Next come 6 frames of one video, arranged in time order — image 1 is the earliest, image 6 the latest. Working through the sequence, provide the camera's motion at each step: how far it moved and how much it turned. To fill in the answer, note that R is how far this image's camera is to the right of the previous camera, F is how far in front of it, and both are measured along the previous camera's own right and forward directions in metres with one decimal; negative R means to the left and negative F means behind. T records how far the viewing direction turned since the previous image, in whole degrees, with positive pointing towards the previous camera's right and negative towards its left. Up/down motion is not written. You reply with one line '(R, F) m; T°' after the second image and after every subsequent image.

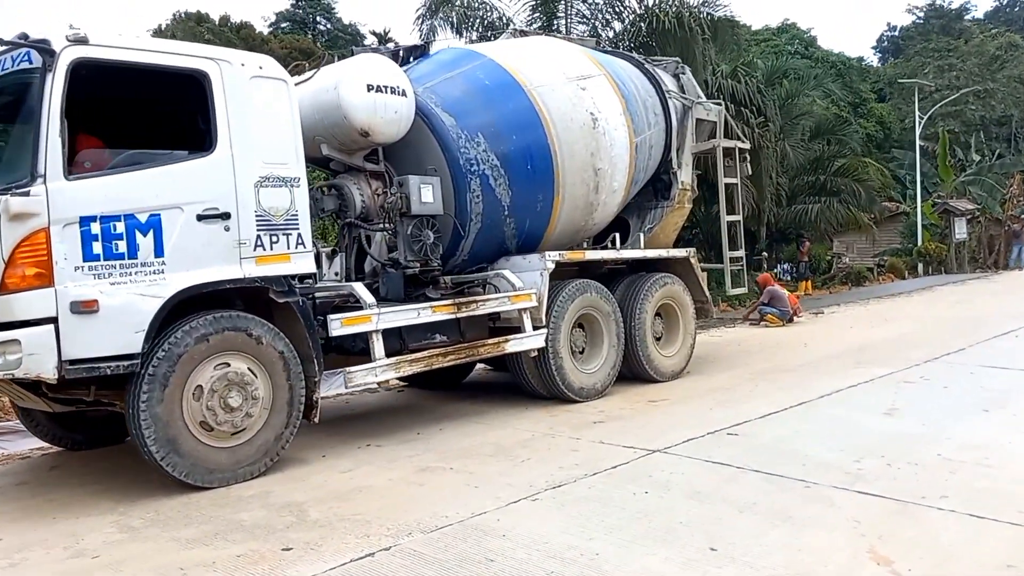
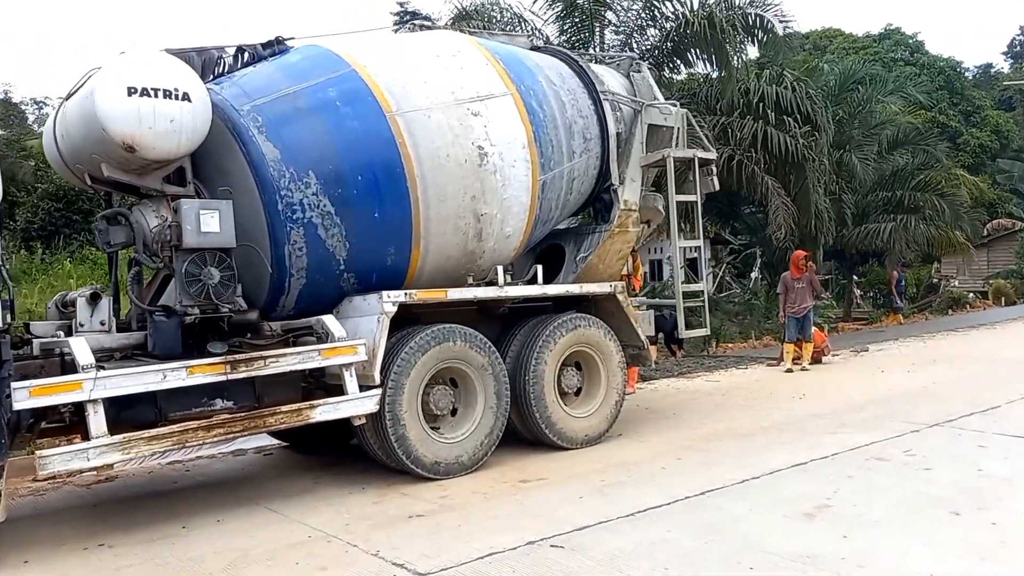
(+2.0, +1.6) m; -7°
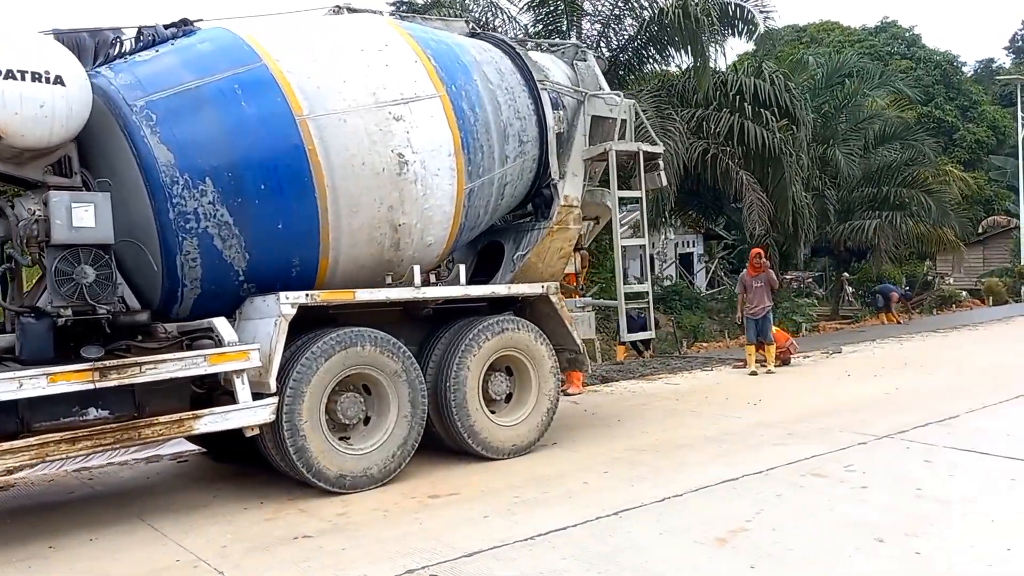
(+0.6, +0.4) m; 0°
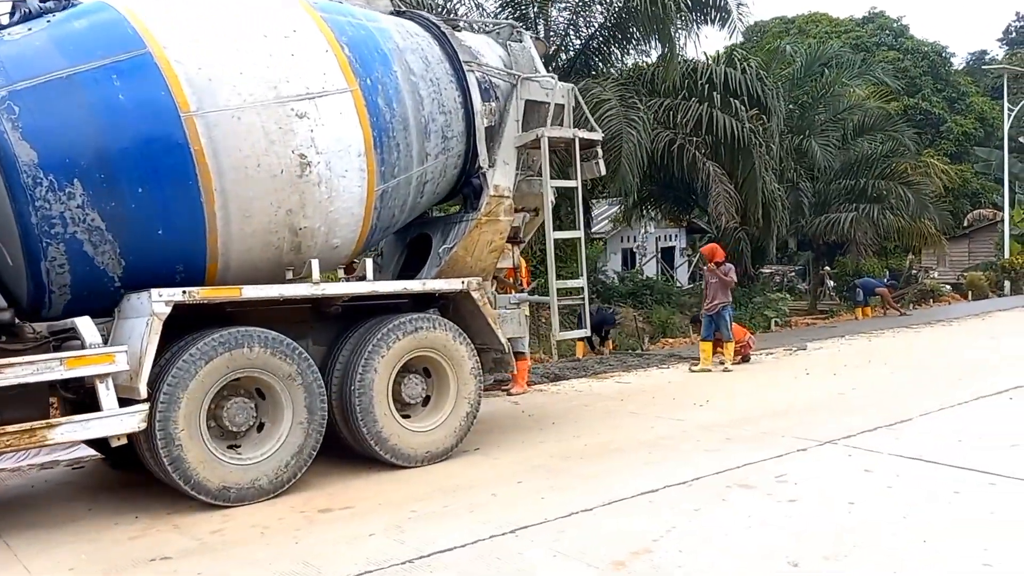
(+0.6, +0.4) m; +1°
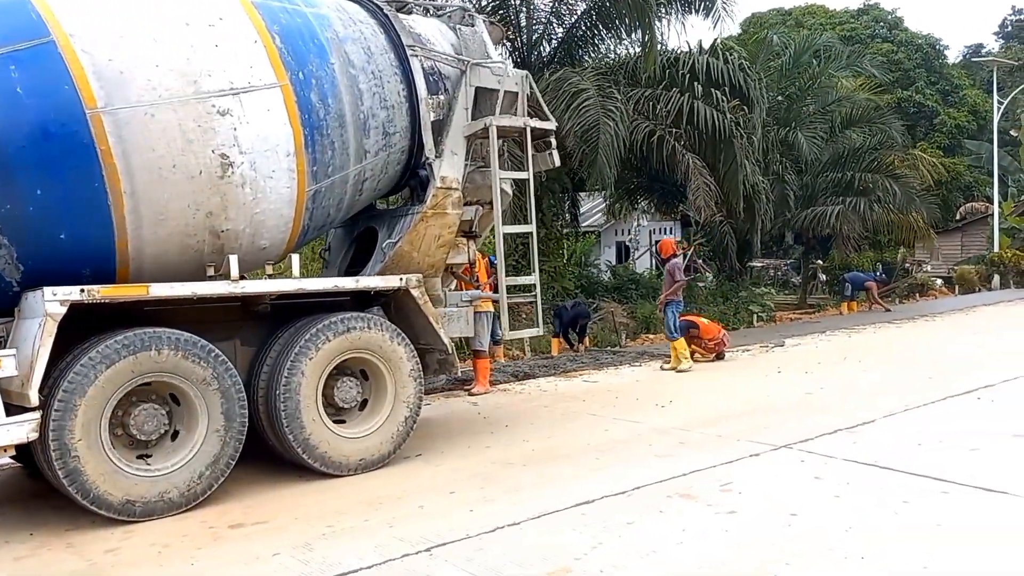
(+0.4, +0.4) m; 0°
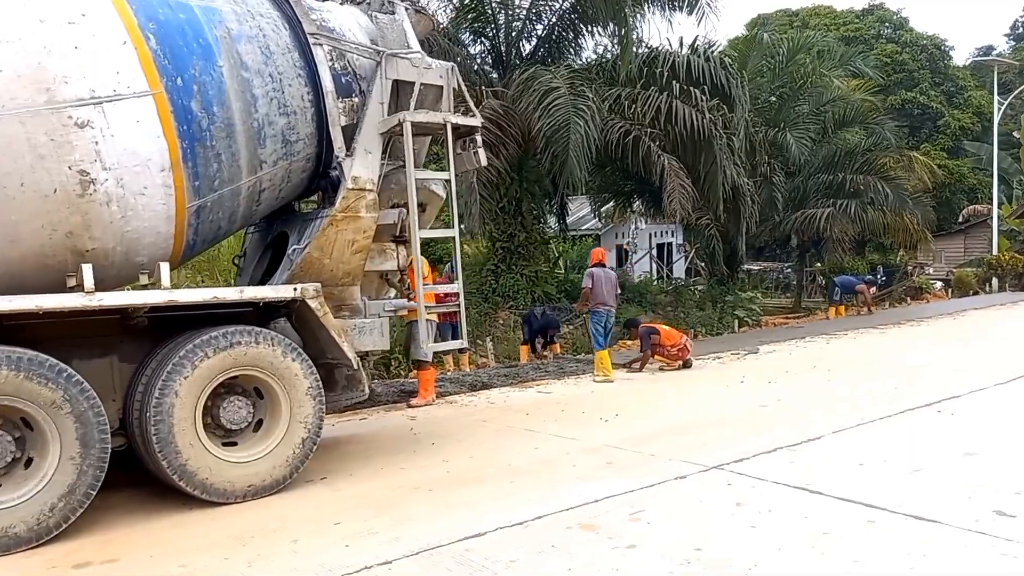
(+0.7, +0.5) m; -1°
